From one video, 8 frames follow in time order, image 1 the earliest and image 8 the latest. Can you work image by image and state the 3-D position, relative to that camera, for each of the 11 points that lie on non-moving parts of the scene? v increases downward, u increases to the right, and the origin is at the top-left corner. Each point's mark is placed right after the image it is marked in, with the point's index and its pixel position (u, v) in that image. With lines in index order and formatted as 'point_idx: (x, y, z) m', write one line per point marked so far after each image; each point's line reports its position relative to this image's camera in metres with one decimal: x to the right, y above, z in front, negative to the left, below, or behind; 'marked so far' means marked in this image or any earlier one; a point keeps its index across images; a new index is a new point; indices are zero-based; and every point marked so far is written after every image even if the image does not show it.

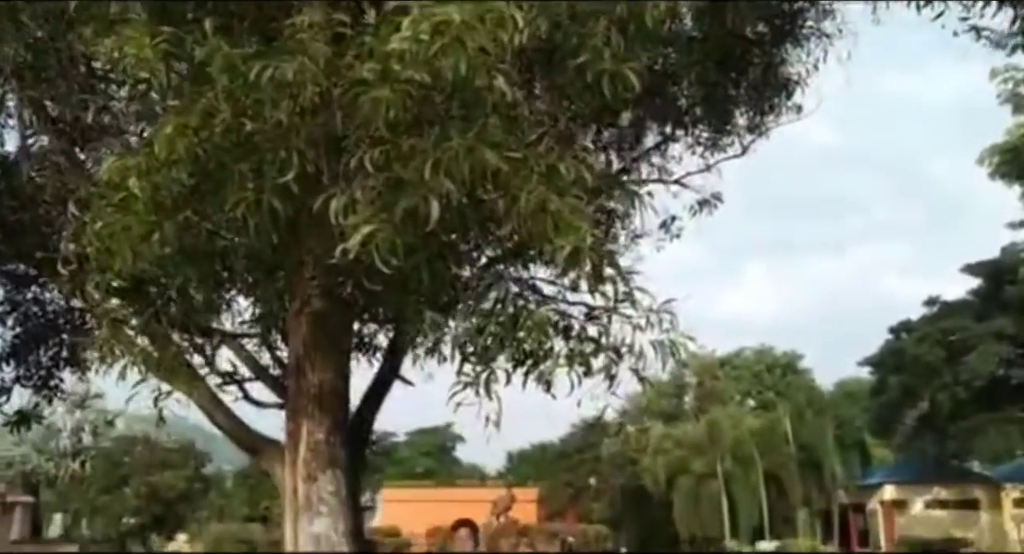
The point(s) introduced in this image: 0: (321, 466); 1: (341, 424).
0: (-1.7, -1.7, +8.8) m
1: (-1.6, -1.3, +9.0) m
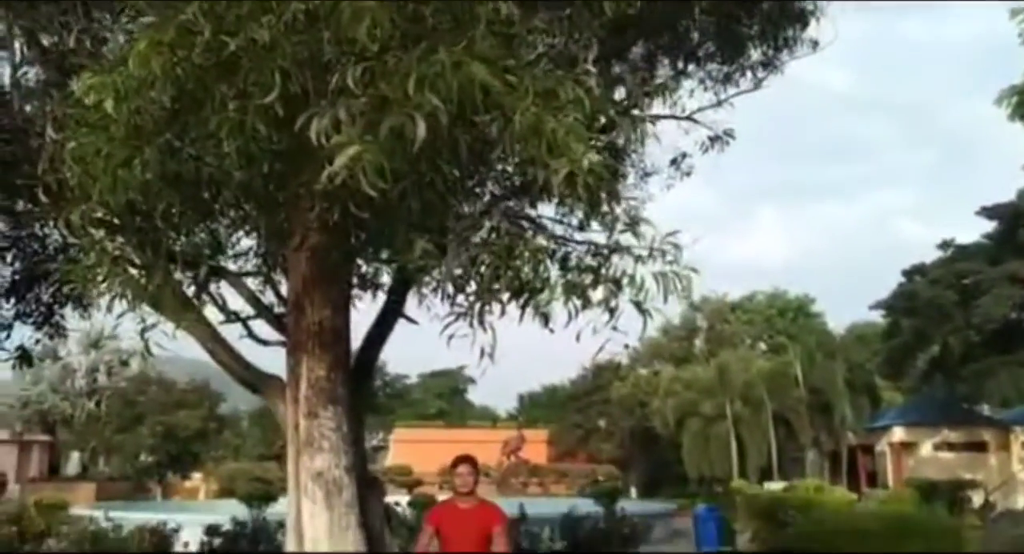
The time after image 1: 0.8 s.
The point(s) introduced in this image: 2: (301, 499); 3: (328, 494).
0: (-1.7, -1.1, +8.7) m
1: (-1.5, -0.7, +8.9) m
2: (-1.9, -1.9, +8.7) m
3: (-1.6, -1.9, +8.6) m
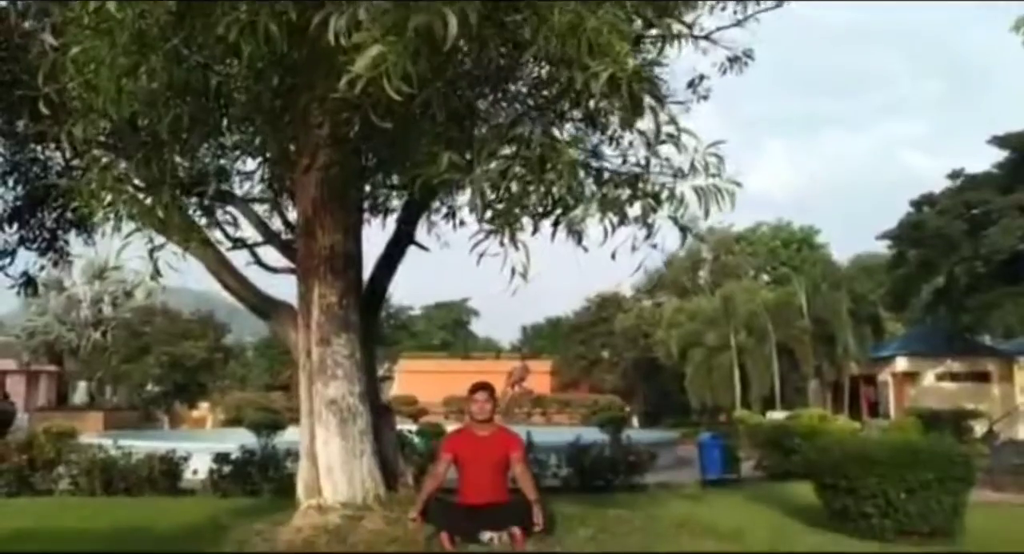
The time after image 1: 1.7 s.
0: (-1.5, -0.4, +8.5) m
1: (-1.4, -0.1, +8.7) m
2: (-1.7, -1.3, +8.6) m
3: (-1.5, -1.2, +8.5) m
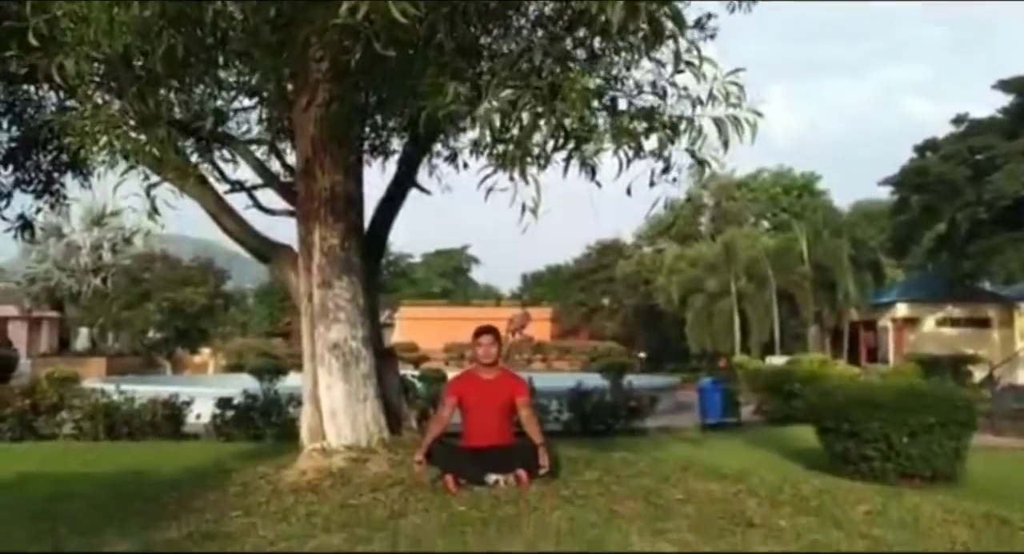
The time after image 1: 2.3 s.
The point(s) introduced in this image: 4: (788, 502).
0: (-1.5, 0.0, +8.4) m
1: (-1.3, +0.4, +8.5) m
2: (-1.7, -0.8, +8.5) m
3: (-1.4, -0.8, +8.4) m
4: (+1.9, -1.5, +6.8) m
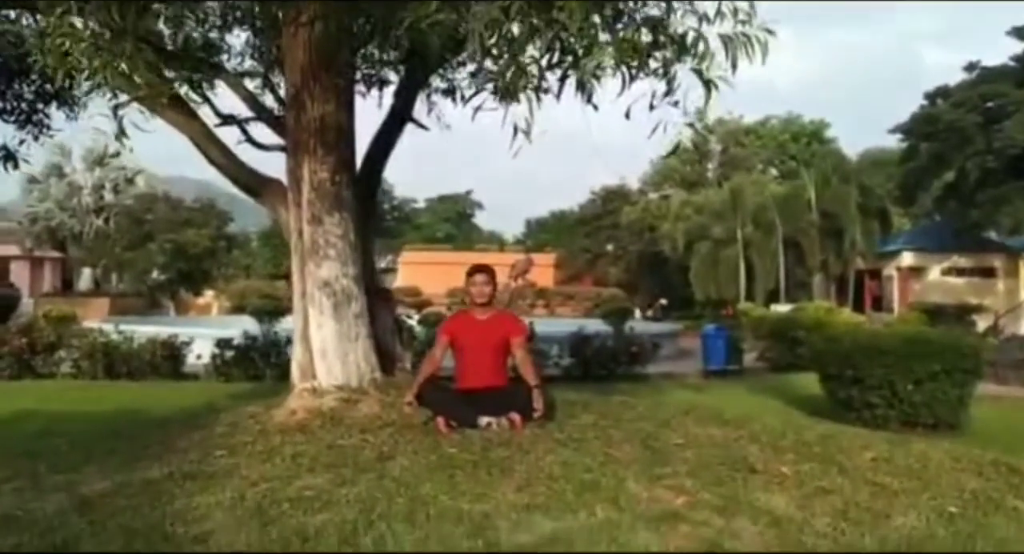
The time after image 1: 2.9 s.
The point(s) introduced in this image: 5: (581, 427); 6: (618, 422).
0: (-1.5, +0.6, +8.1) m
1: (-1.4, +1.0, +8.2) m
2: (-1.7, -0.3, +8.2) m
3: (-1.4, -0.2, +8.1) m
4: (+1.8, -1.1, +6.6) m
5: (+0.5, -1.0, +6.8) m
6: (+0.7, -1.0, +7.0) m
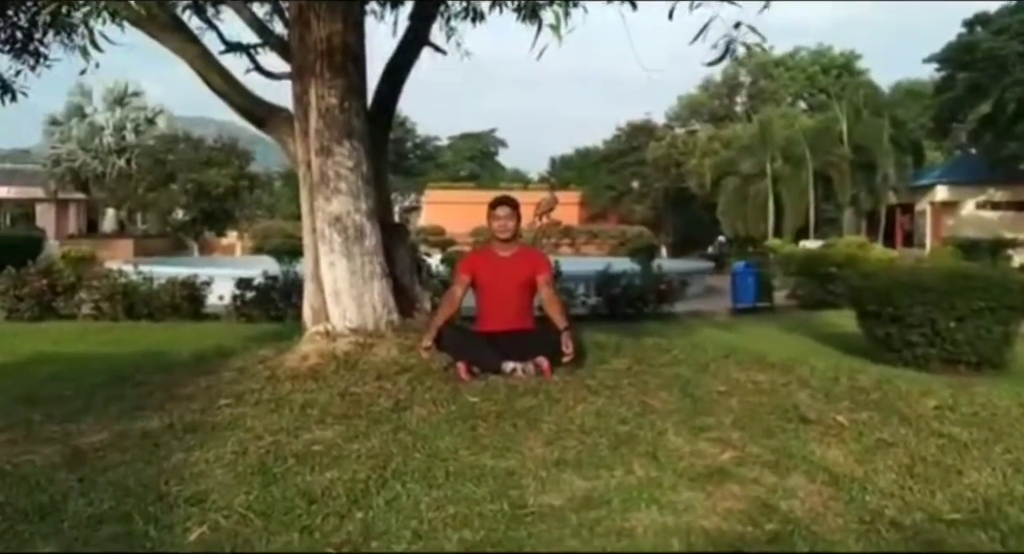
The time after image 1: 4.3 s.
0: (-1.3, +1.1, +7.5) m
1: (-1.2, +1.5, +7.6) m
2: (-1.5, +0.2, +7.7) m
3: (-1.2, +0.3, +7.6) m
4: (+2.0, -0.7, +6.0) m
5: (+0.6, -0.6, +6.3) m
6: (+0.9, -0.6, +6.5) m
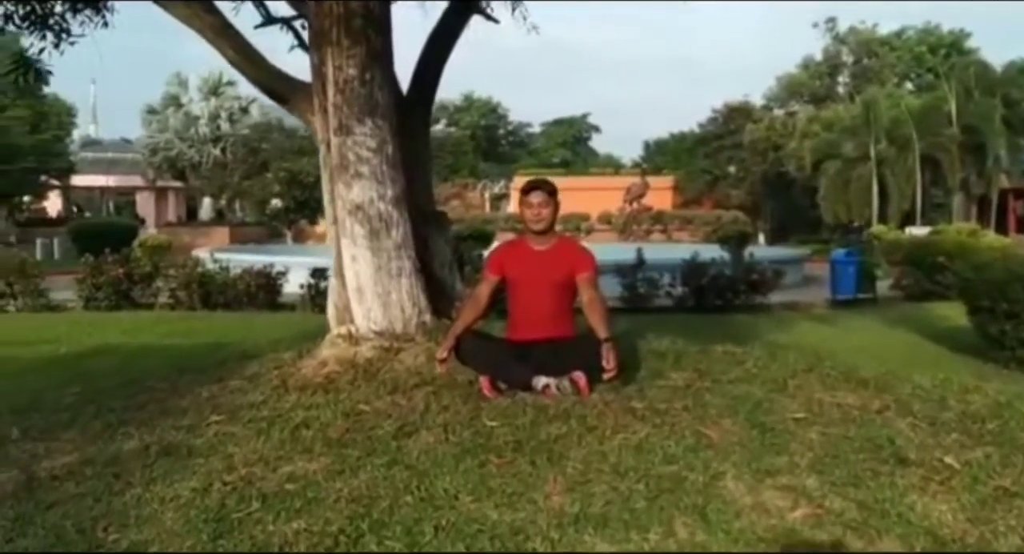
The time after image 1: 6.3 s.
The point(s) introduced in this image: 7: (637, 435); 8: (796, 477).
0: (-1.0, +1.1, +6.6) m
1: (-0.9, +1.5, +6.7) m
2: (-1.2, +0.3, +6.9) m
3: (-0.9, +0.3, +6.7) m
4: (+2.1, -0.7, +4.8) m
5: (+0.8, -0.6, +5.2) m
6: (+1.1, -0.6, +5.4) m
7: (+0.6, -0.7, +4.5) m
8: (+1.2, -0.8, +4.0) m
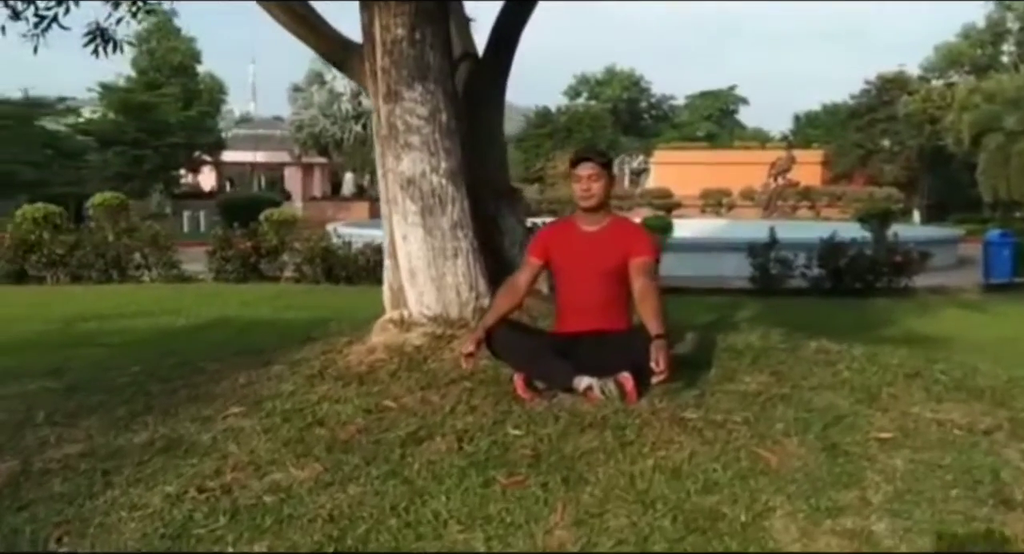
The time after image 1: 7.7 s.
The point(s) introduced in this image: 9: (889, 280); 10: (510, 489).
0: (-0.6, +1.2, +6.1) m
1: (-0.4, +1.6, +6.1) m
2: (-0.8, +0.4, +6.3) m
3: (-0.5, +0.4, +6.1) m
4: (+2.2, -0.7, +3.8) m
5: (+1.0, -0.5, +4.4) m
6: (+1.3, -0.5, +4.6) m
7: (+0.6, -0.7, +3.8) m
8: (+1.2, -0.8, +3.2) m
9: (+5.9, -0.1, +16.0) m
10: (0.0, -0.8, +3.6) m
